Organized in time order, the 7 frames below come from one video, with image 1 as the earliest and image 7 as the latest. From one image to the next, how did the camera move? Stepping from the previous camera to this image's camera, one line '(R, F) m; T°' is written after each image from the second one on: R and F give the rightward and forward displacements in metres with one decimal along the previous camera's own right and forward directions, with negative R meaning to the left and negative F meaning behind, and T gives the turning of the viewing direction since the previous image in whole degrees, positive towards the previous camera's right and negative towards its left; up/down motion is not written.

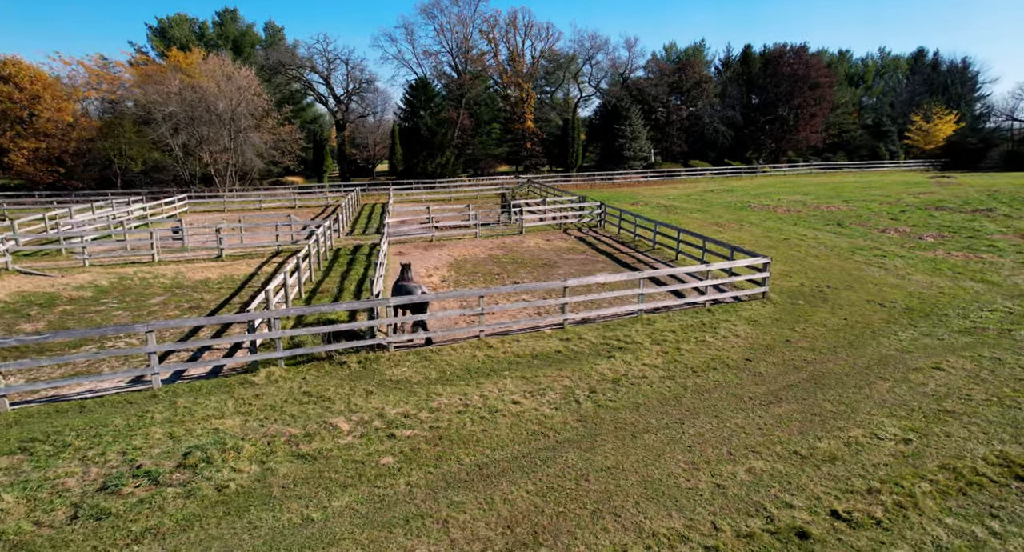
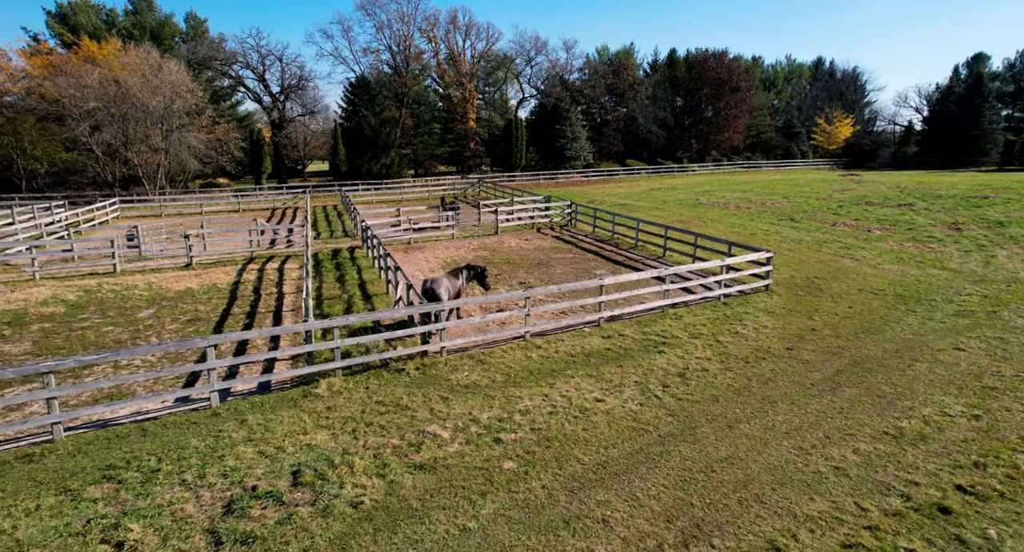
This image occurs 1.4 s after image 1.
(-1.7, +0.1) m; +7°
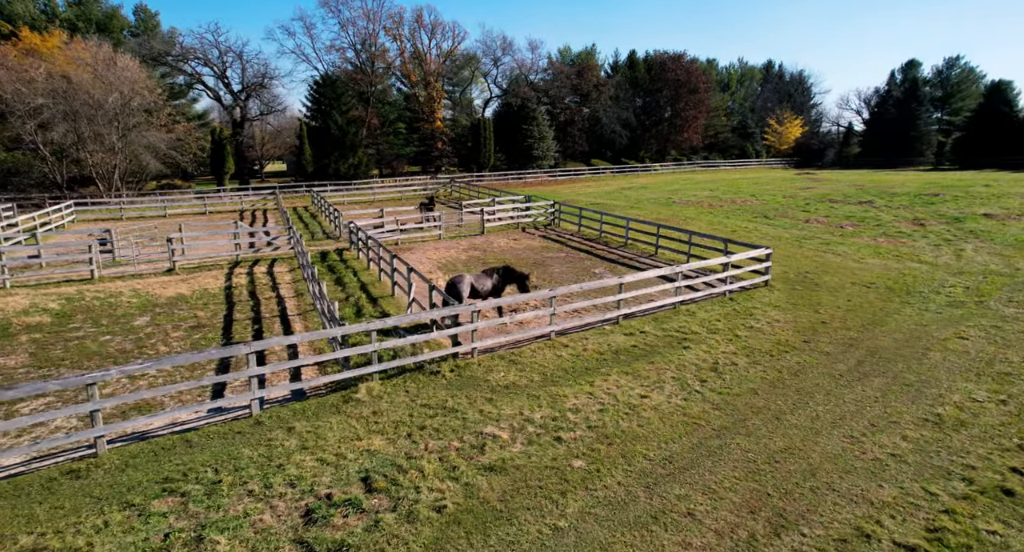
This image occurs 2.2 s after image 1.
(-1.0, 0.0) m; +4°
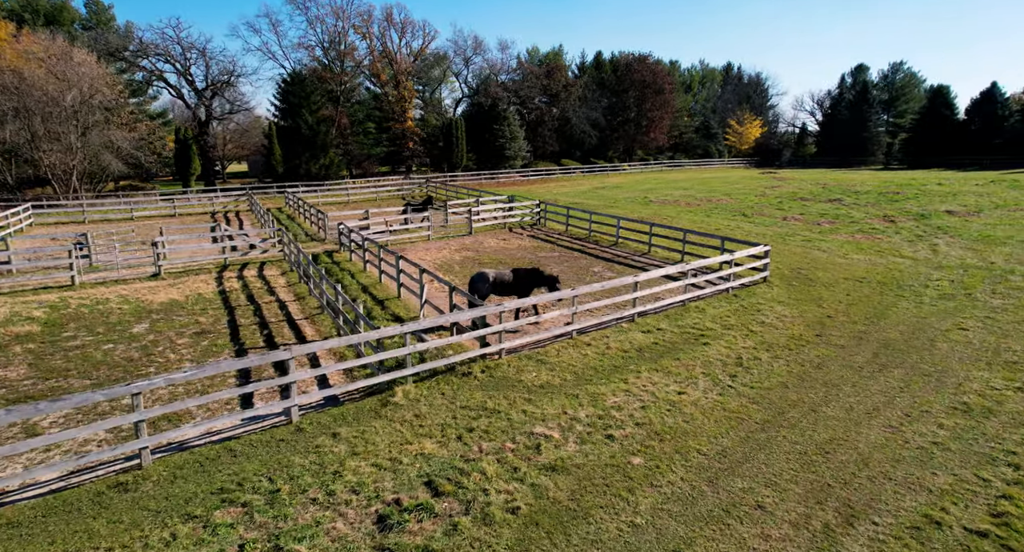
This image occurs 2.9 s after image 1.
(-0.8, 0.0) m; +3°
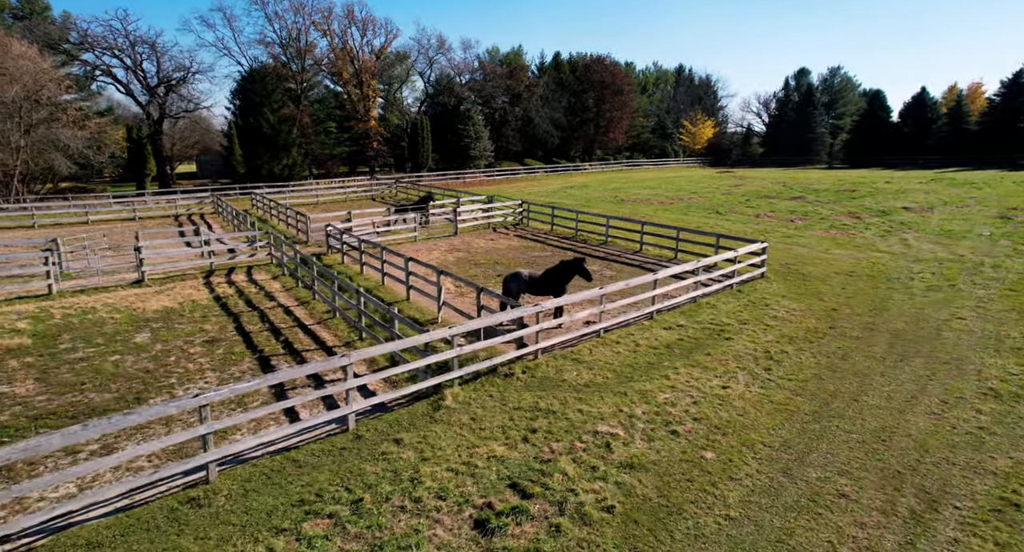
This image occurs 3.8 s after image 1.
(-1.1, +0.1) m; +4°
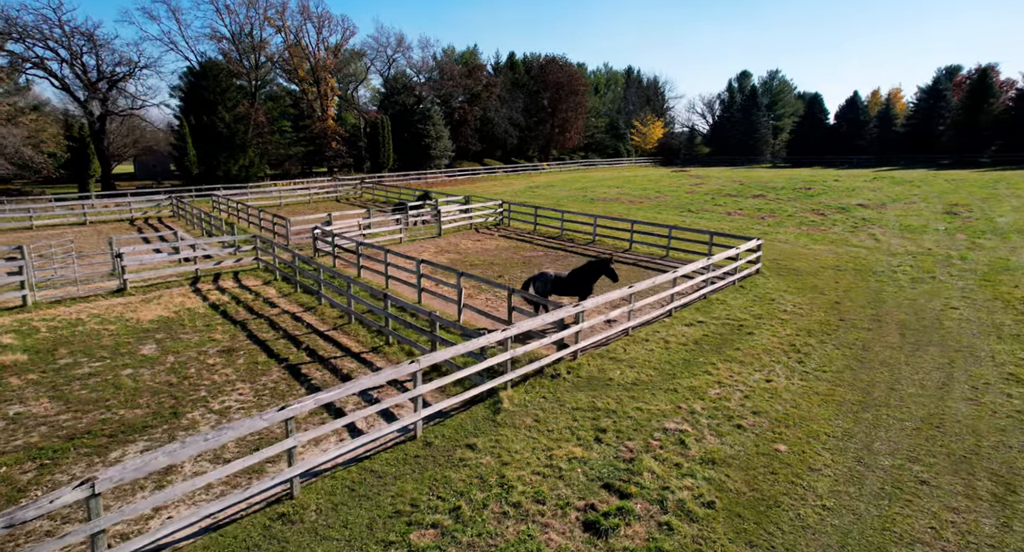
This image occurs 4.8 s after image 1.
(-1.2, +0.1) m; +5°
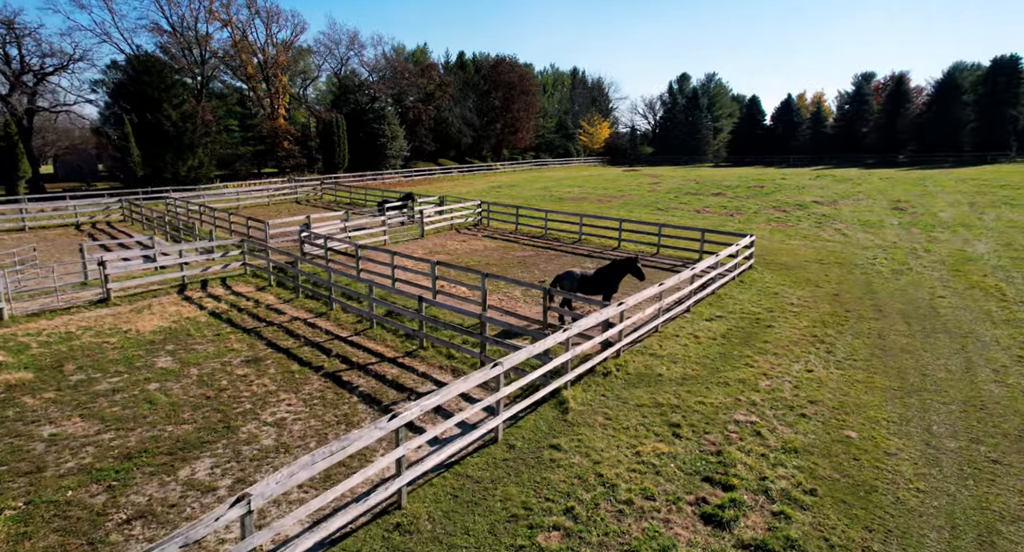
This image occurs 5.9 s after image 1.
(-1.3, +0.1) m; +5°
